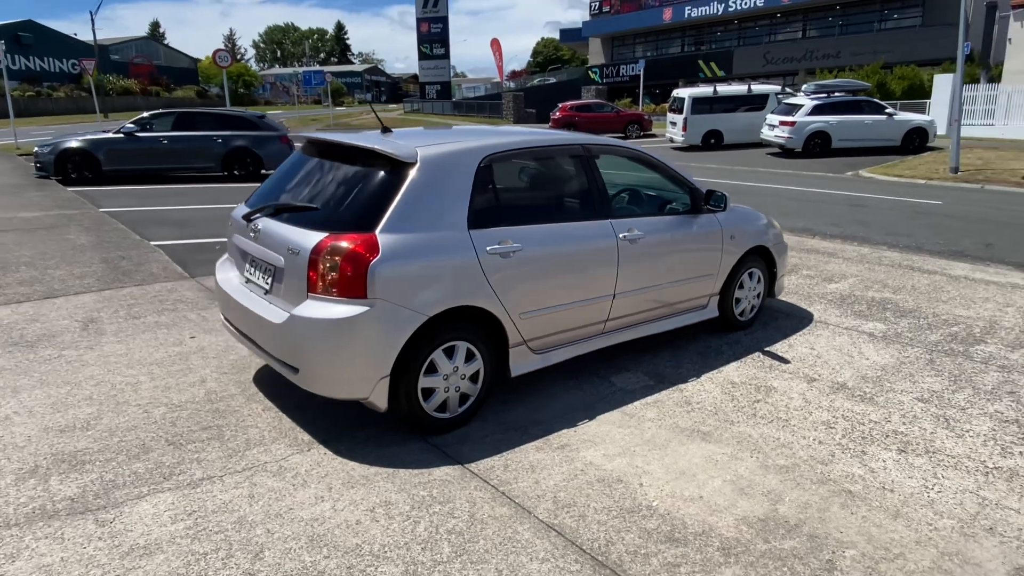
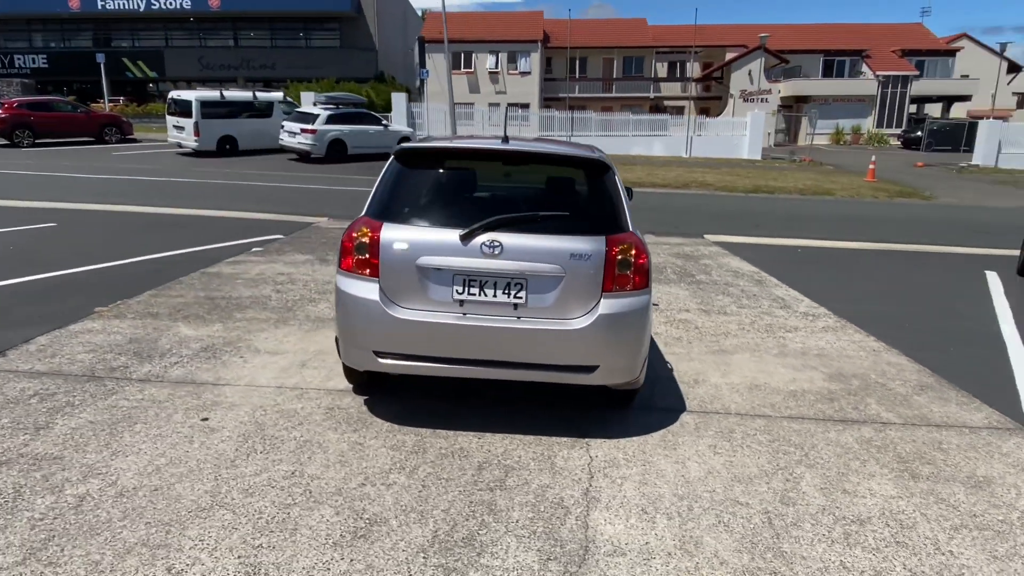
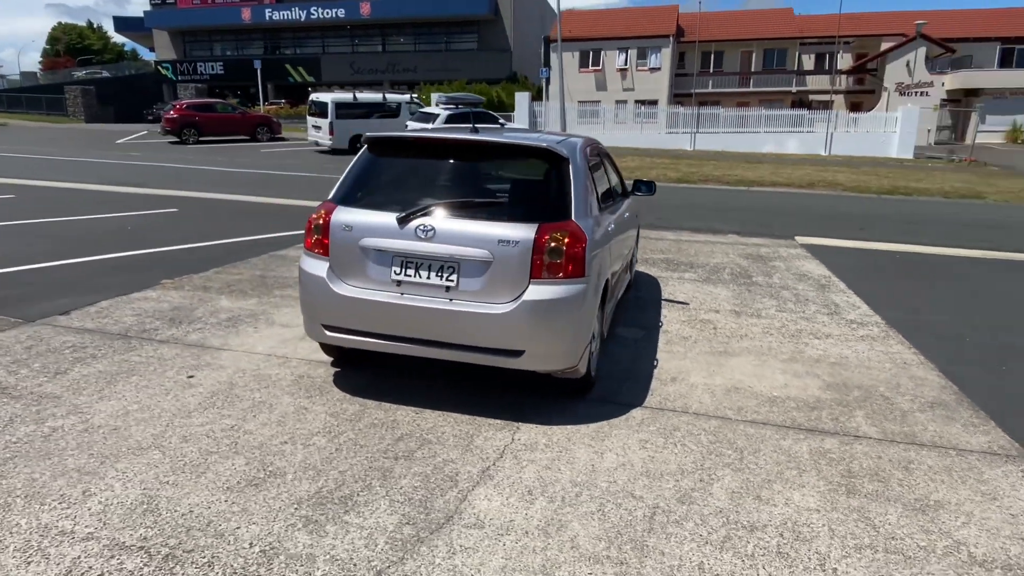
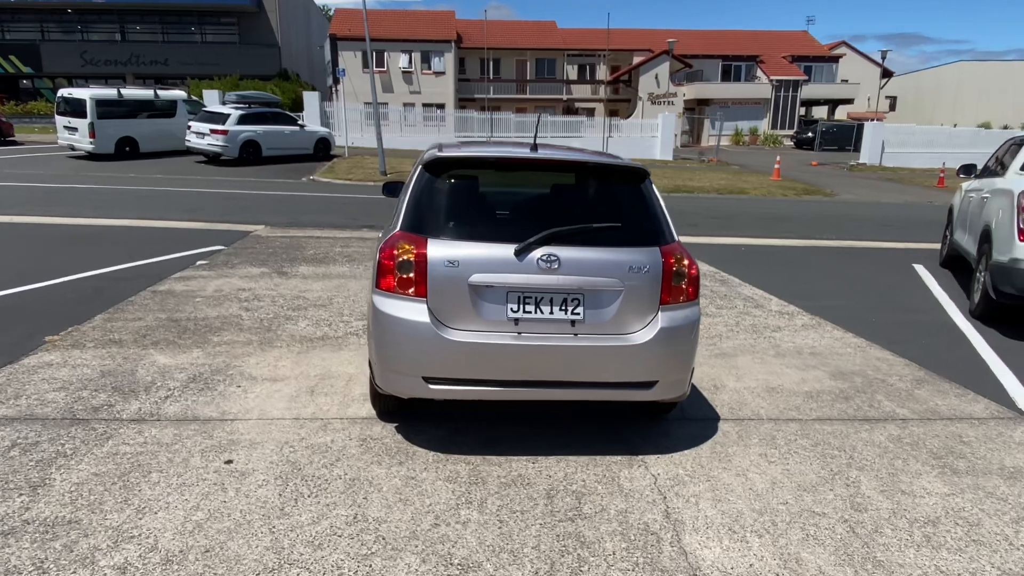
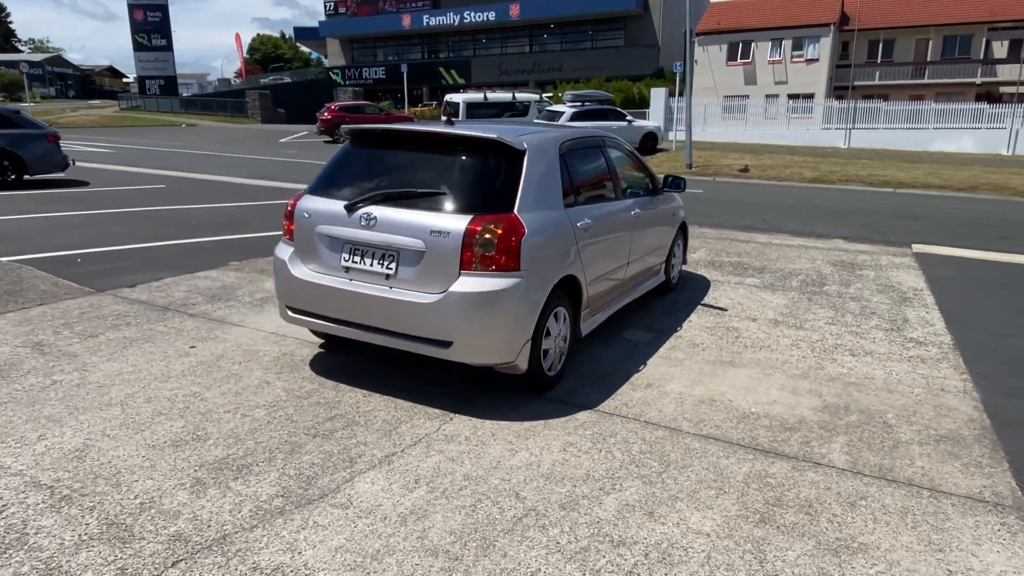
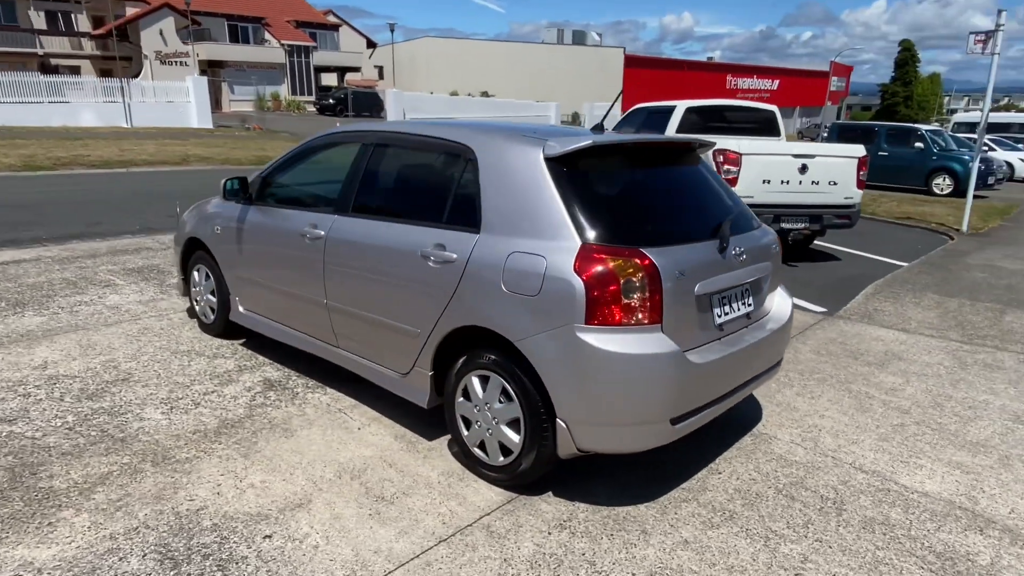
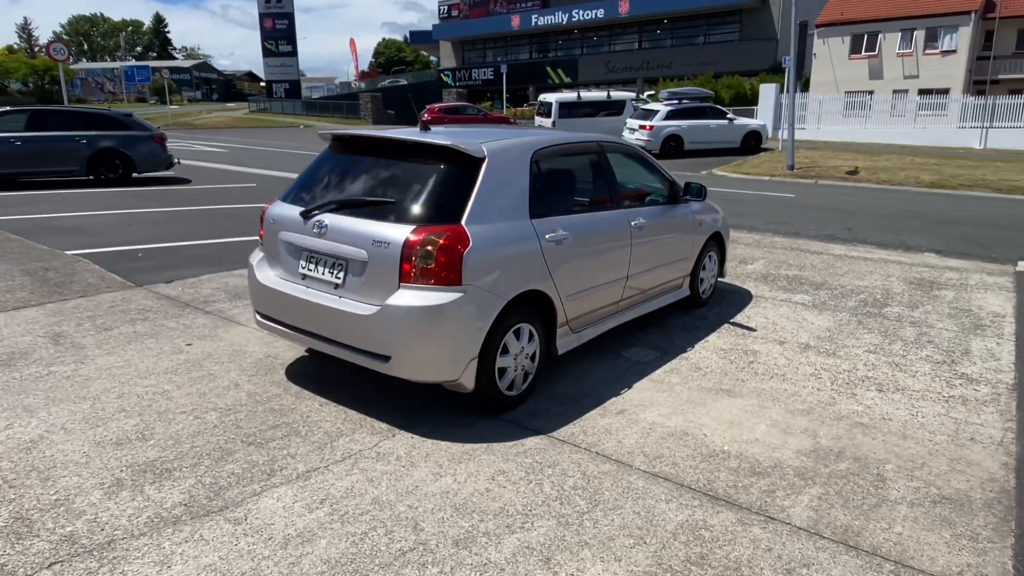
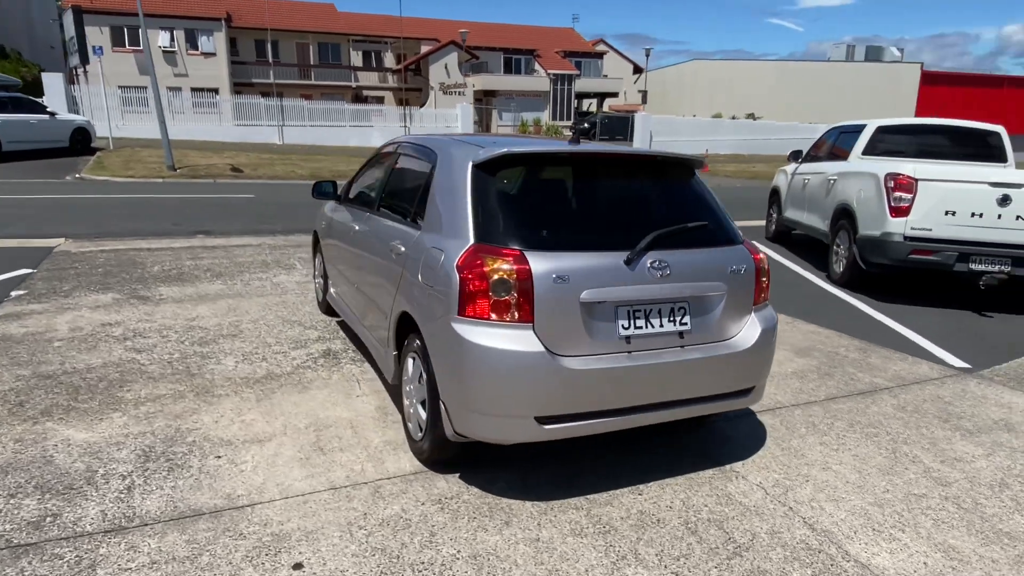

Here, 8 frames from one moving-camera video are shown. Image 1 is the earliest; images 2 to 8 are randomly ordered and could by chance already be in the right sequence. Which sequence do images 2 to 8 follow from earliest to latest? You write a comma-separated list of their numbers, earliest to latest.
7, 5, 3, 2, 4, 8, 6
